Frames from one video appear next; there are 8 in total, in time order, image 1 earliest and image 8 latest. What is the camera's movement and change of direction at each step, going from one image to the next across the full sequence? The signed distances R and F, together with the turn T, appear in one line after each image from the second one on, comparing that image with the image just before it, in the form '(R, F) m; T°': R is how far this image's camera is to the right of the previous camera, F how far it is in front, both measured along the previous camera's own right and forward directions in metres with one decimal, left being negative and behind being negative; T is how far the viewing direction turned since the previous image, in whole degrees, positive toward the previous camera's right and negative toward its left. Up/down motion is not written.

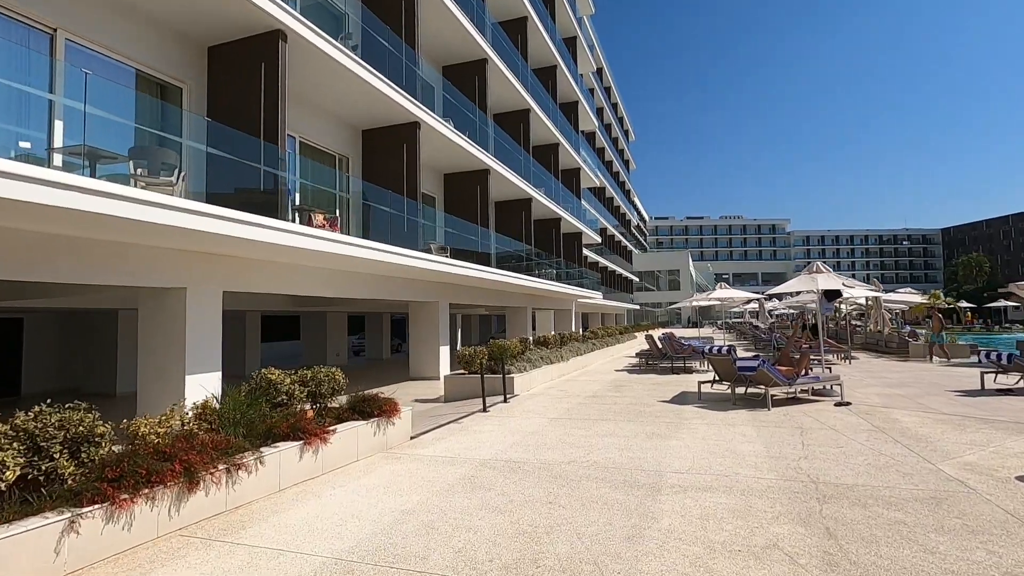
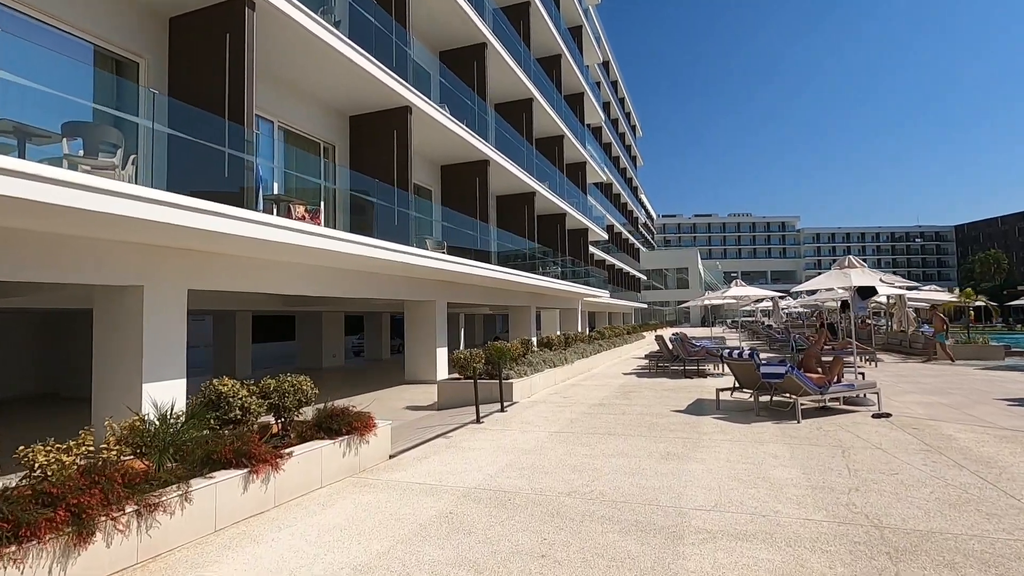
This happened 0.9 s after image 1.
(+0.2, +1.0) m; -1°
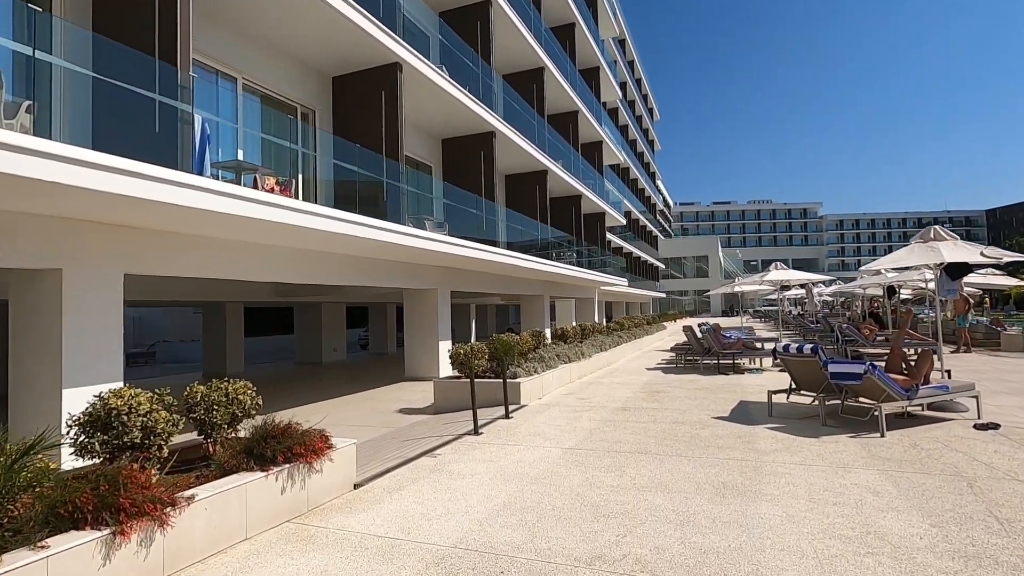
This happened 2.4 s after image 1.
(+0.2, +1.7) m; -2°
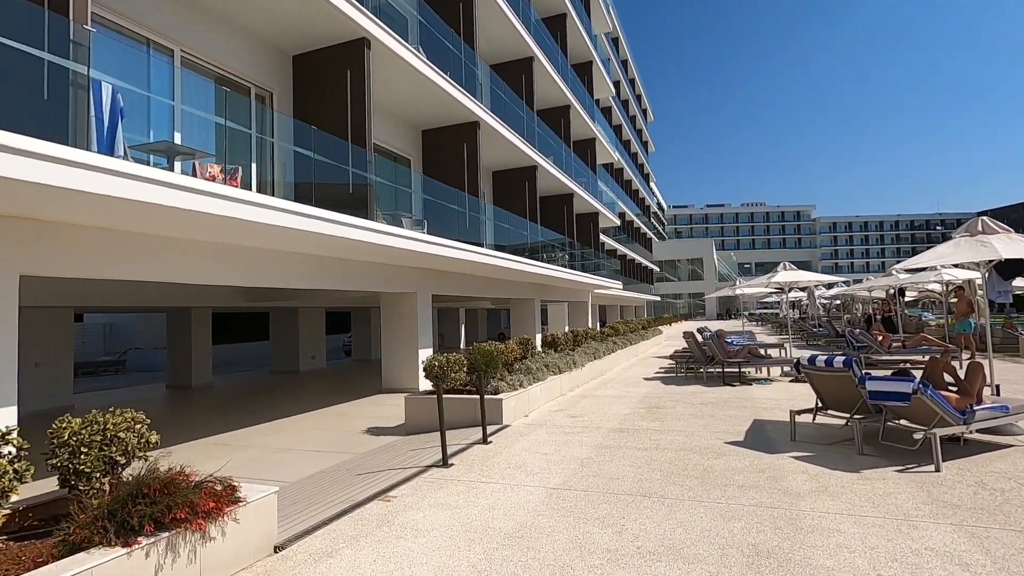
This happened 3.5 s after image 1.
(+0.2, +1.2) m; +1°
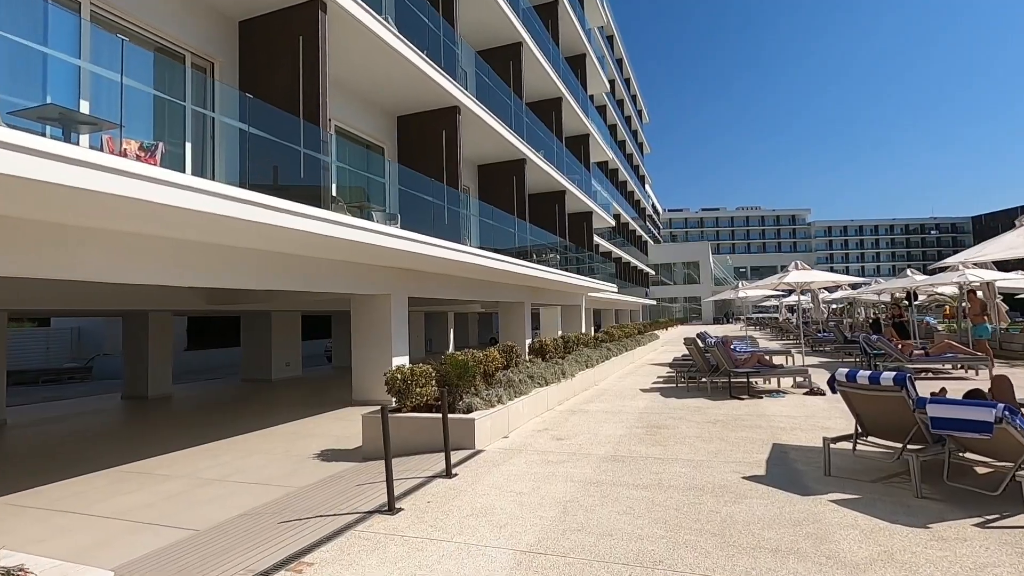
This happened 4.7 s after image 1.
(+0.3, +1.3) m; 0°
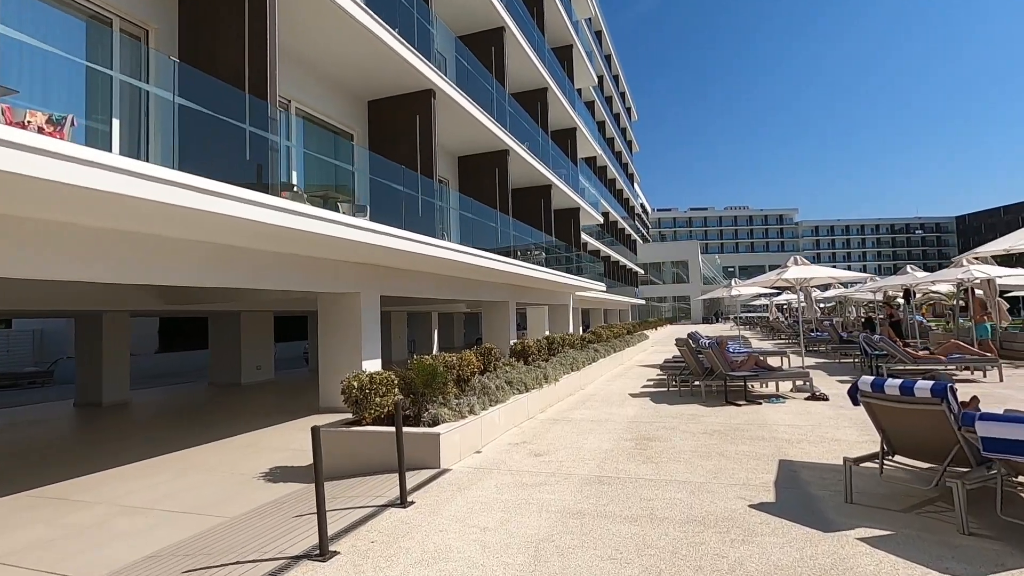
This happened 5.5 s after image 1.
(+0.2, +0.9) m; +1°
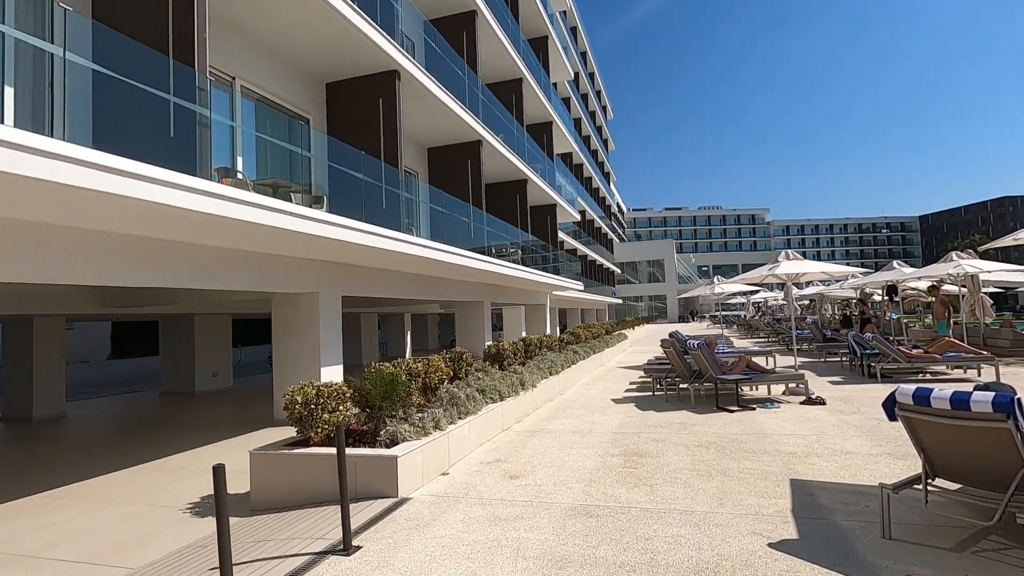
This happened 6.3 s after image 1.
(+0.1, +0.9) m; +3°
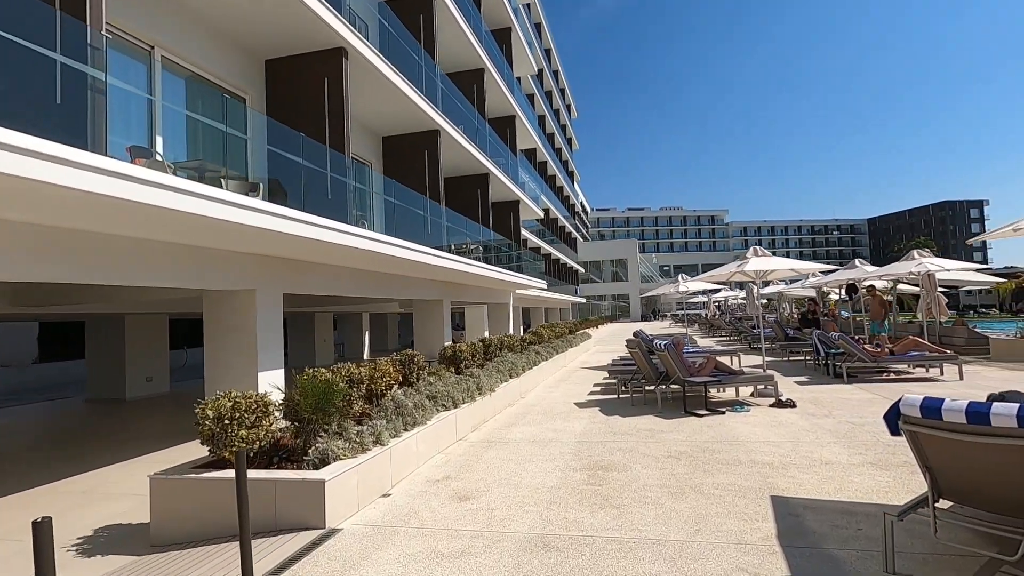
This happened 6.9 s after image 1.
(+0.1, +0.7) m; +4°
